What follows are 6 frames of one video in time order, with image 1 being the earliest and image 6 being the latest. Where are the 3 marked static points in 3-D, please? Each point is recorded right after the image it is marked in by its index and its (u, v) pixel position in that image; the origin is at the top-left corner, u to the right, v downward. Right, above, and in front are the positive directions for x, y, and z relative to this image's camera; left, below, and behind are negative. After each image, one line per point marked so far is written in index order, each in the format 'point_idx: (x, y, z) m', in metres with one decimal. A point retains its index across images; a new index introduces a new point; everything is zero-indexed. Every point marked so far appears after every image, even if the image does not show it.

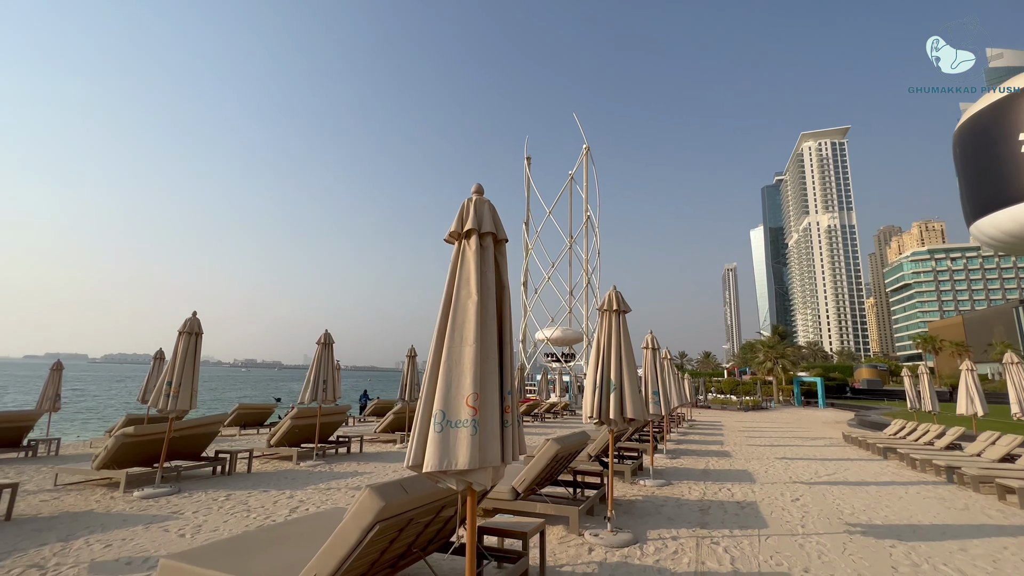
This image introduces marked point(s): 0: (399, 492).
0: (-0.7, -1.2, +2.8) m
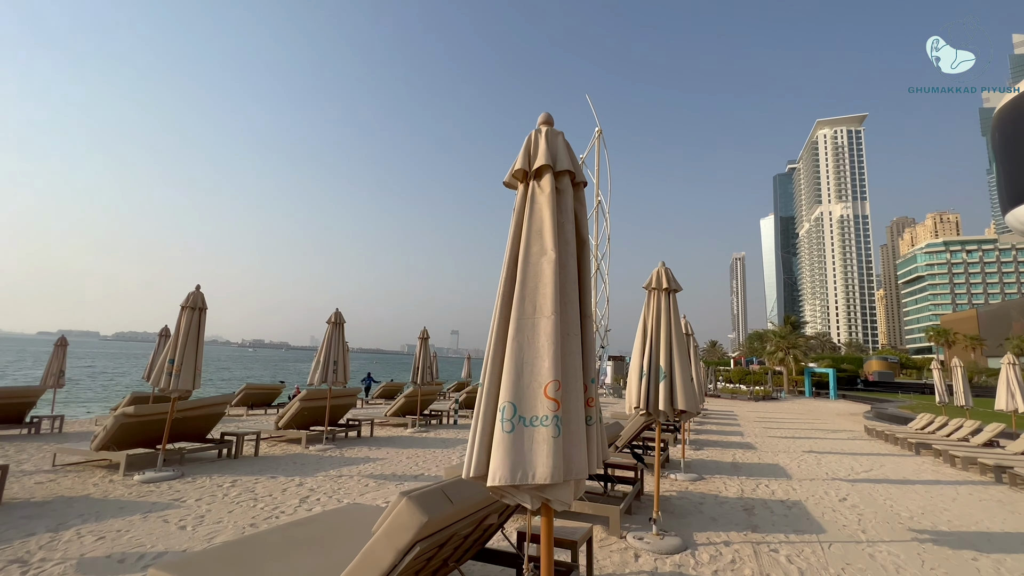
0: (-0.3, -1.0, +2.2) m
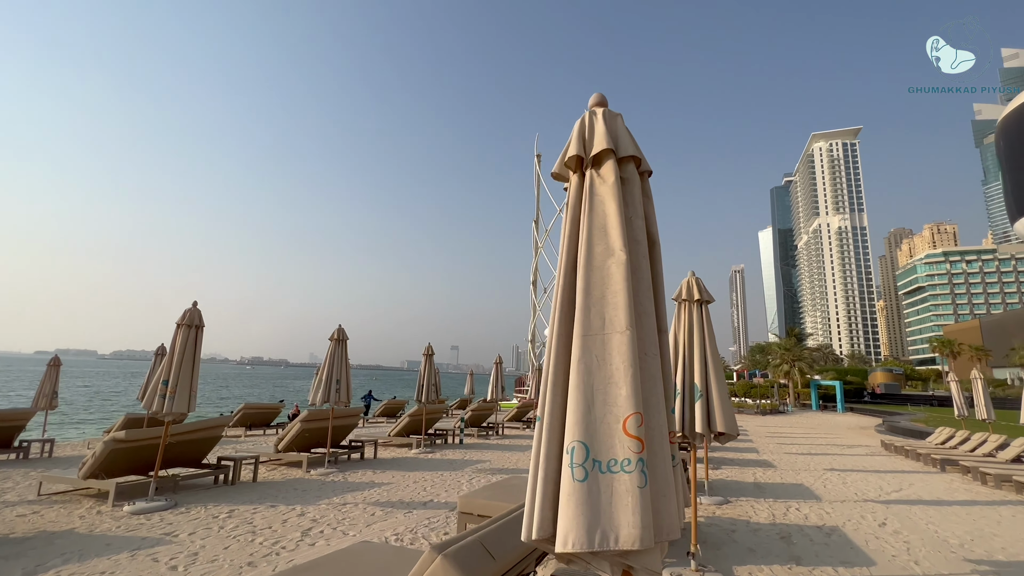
0: (-0.1, -1.0, +1.8) m
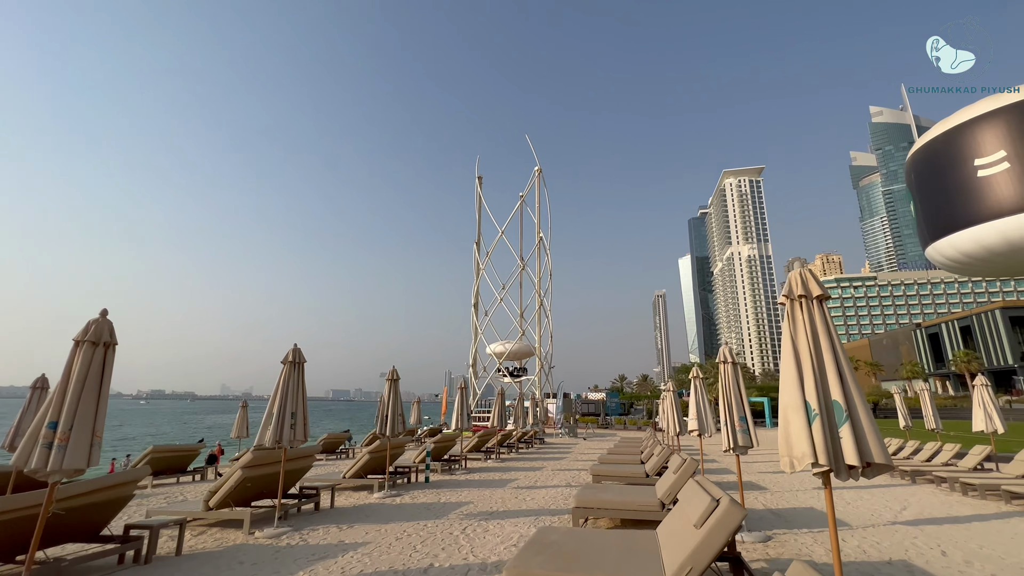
0: (+0.9, -0.8, +0.6) m
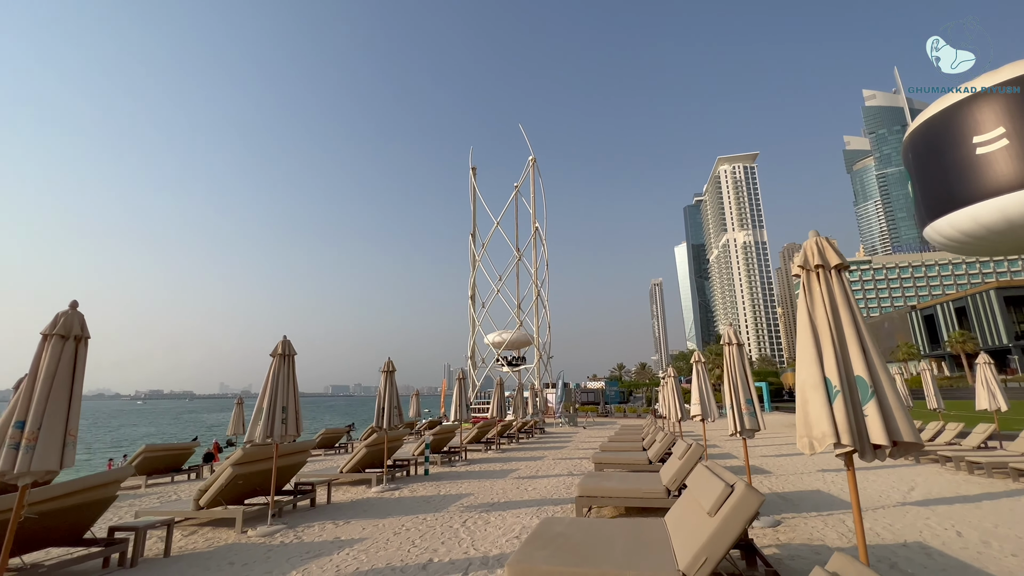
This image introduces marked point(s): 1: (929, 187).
0: (+0.9, -0.7, +0.3) m
1: (+16.1, +3.9, +18.2) m
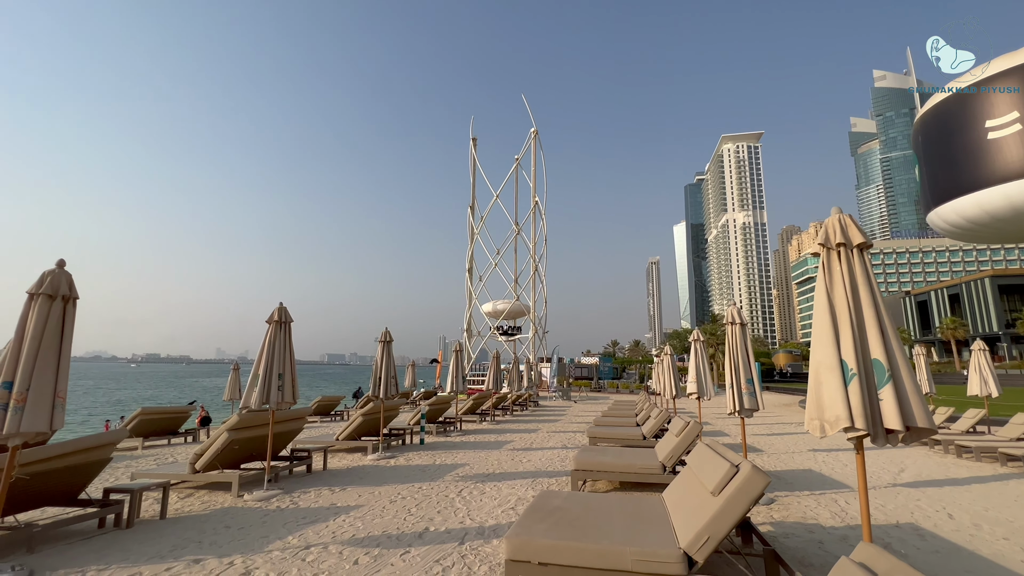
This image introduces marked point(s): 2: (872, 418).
0: (+0.9, -0.7, +0.2) m
1: (+16.2, +4.4, +17.9) m
2: (+2.3, -0.8, +3.0) m
